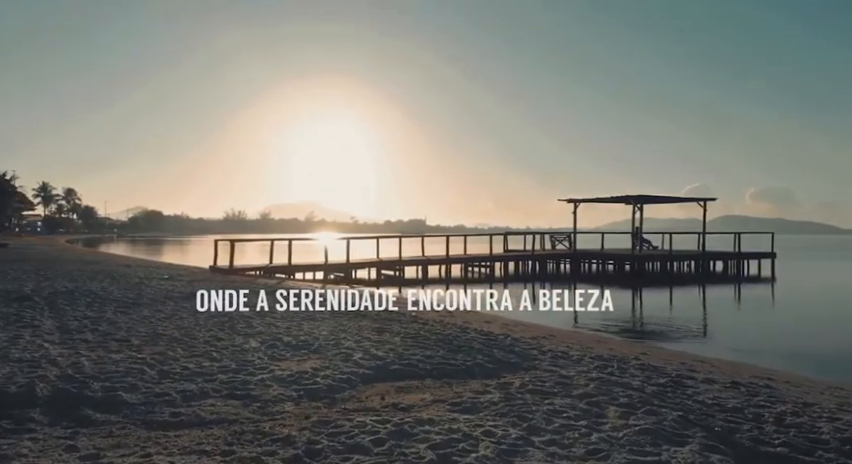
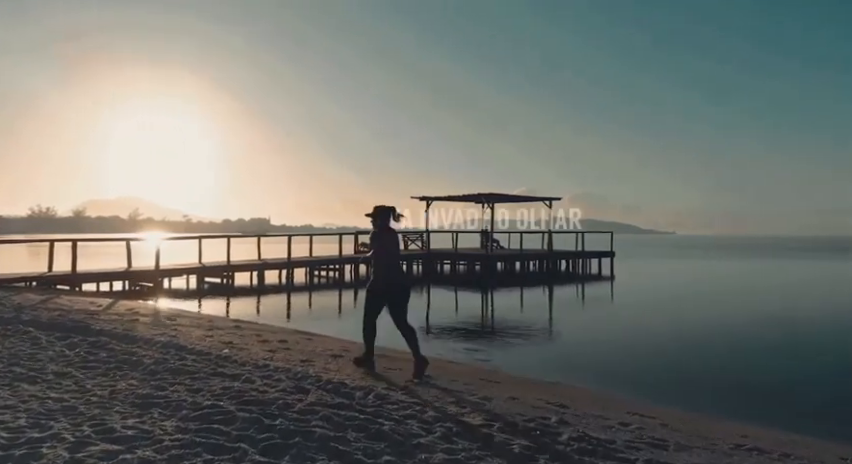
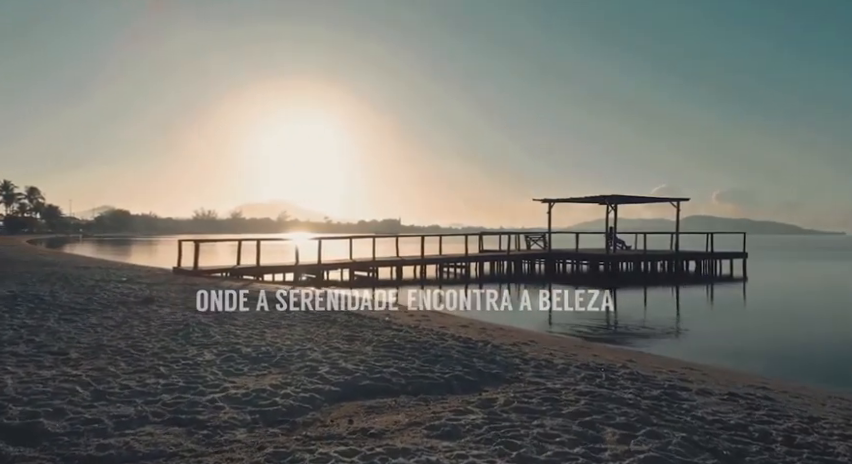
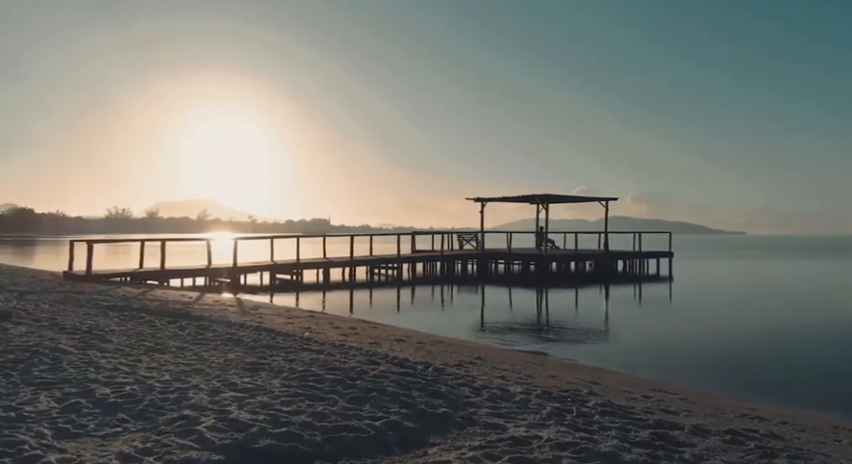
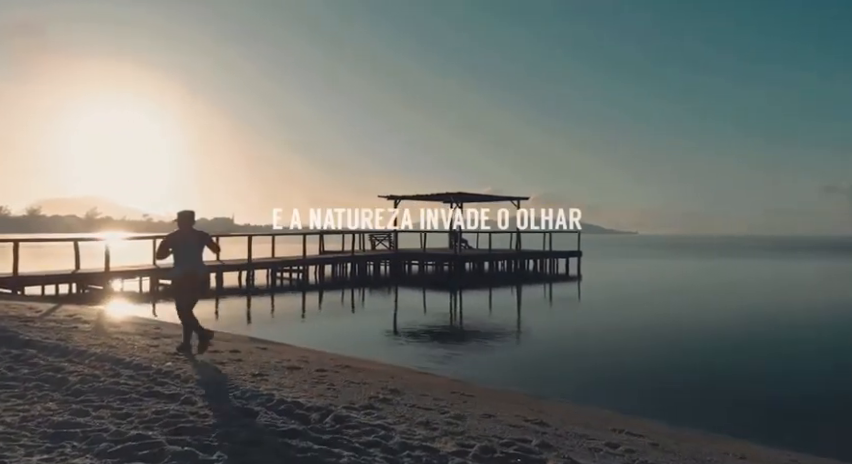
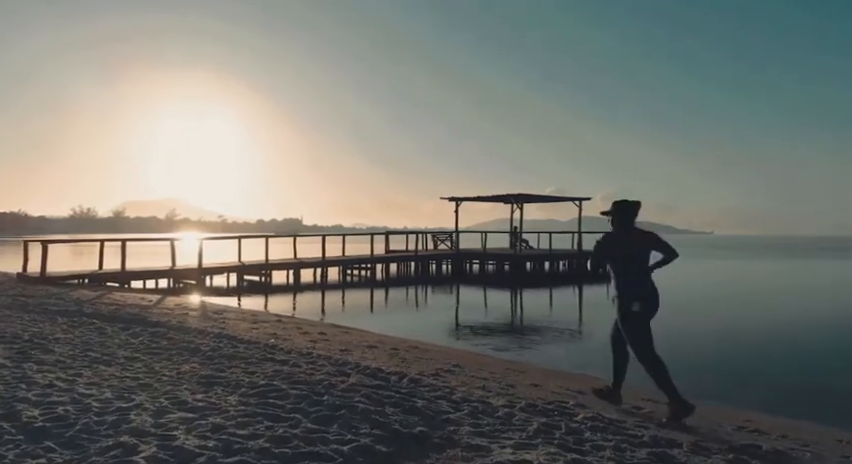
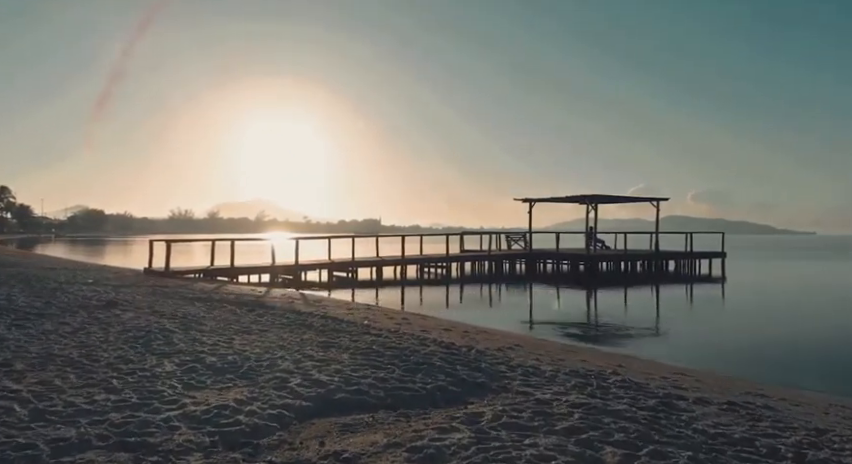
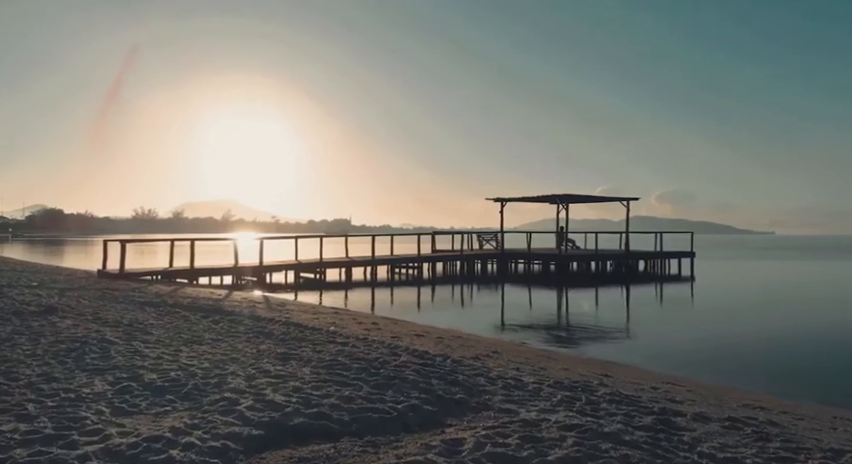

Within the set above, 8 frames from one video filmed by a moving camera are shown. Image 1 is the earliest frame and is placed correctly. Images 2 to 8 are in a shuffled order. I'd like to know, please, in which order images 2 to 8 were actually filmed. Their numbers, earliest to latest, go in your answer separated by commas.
3, 7, 8, 4, 6, 2, 5
